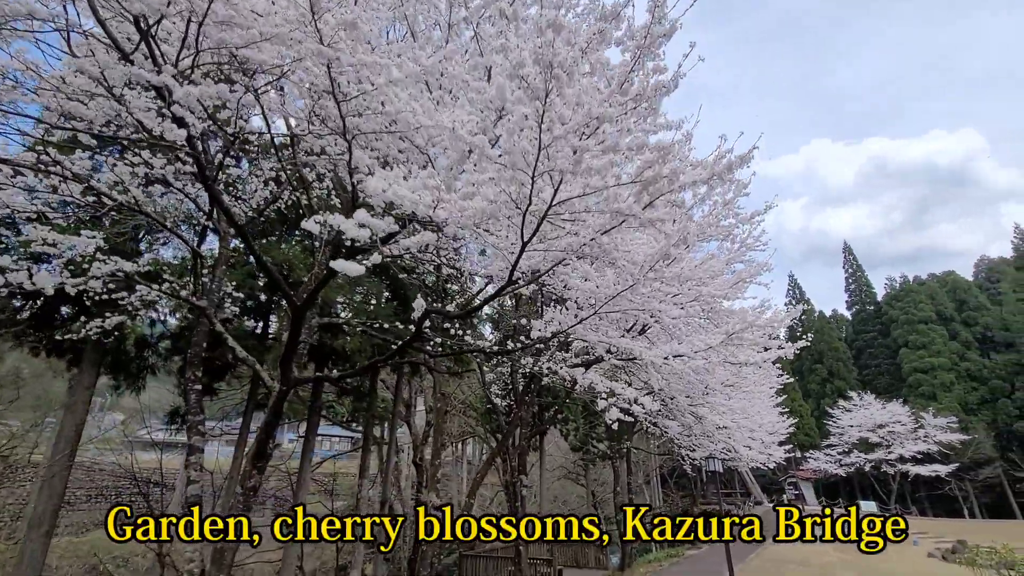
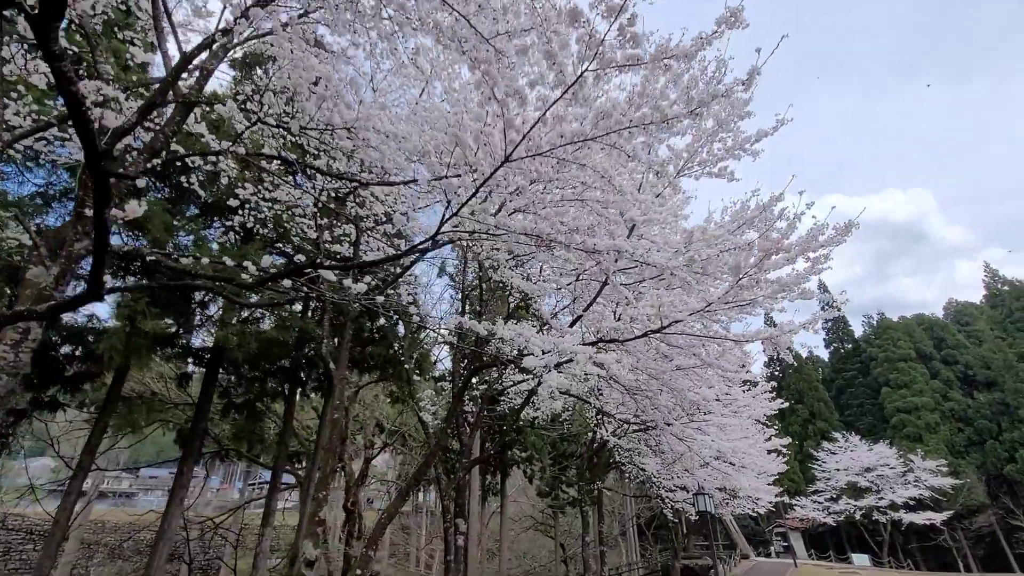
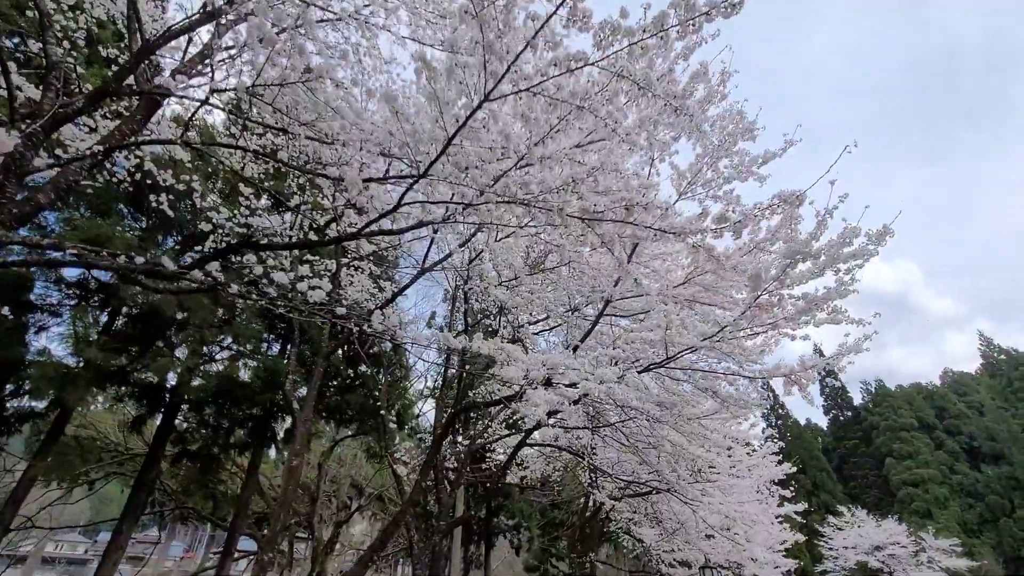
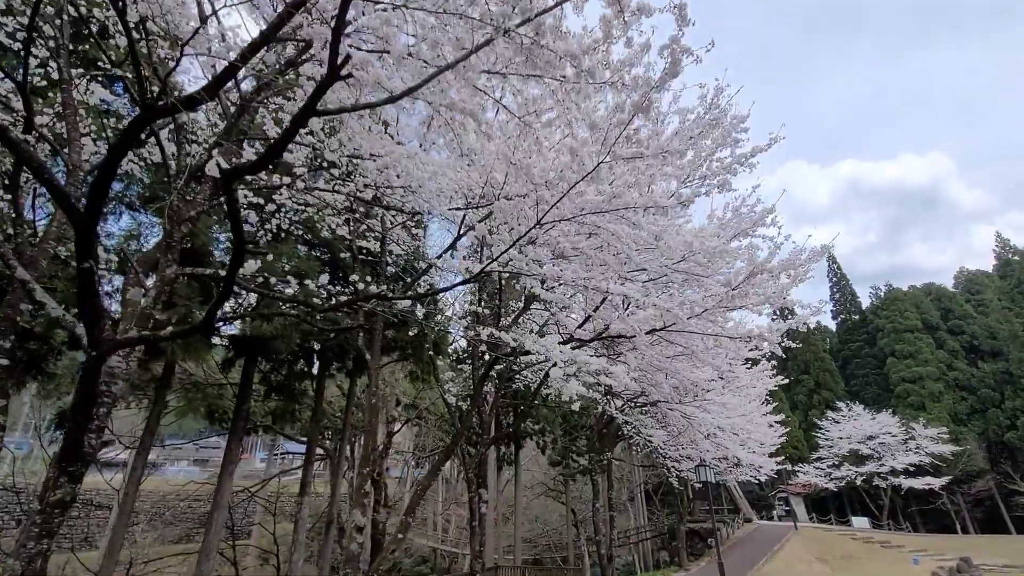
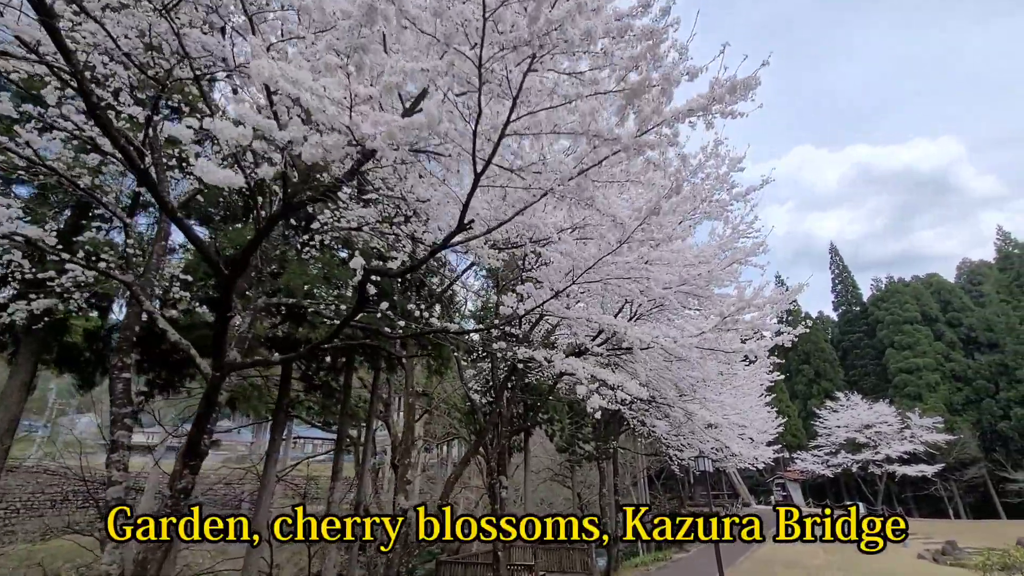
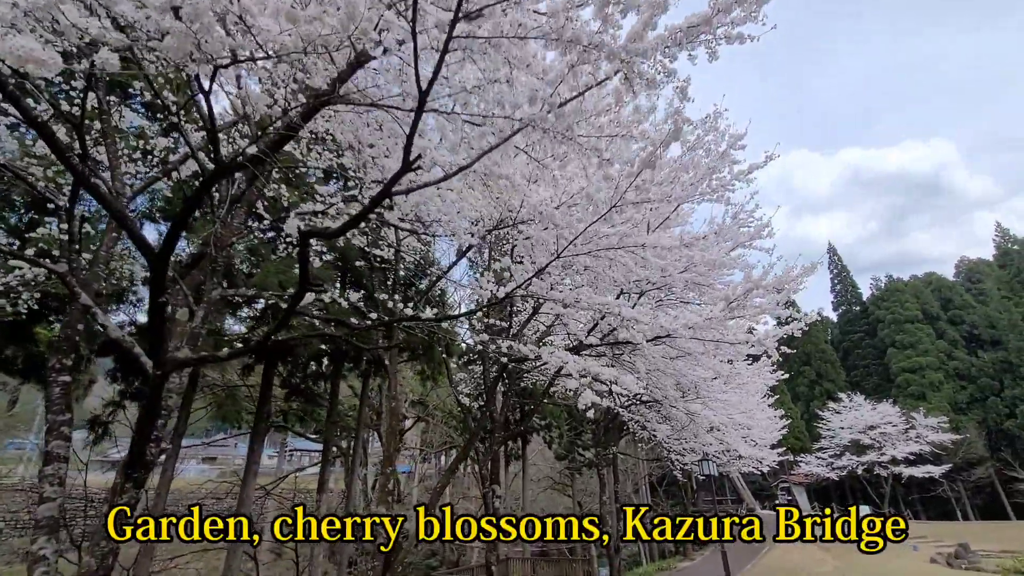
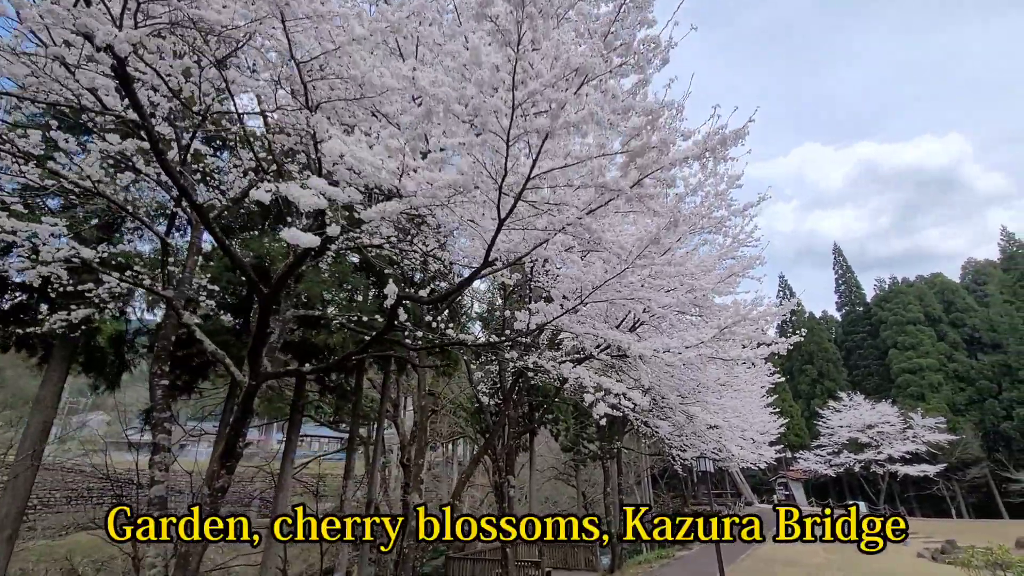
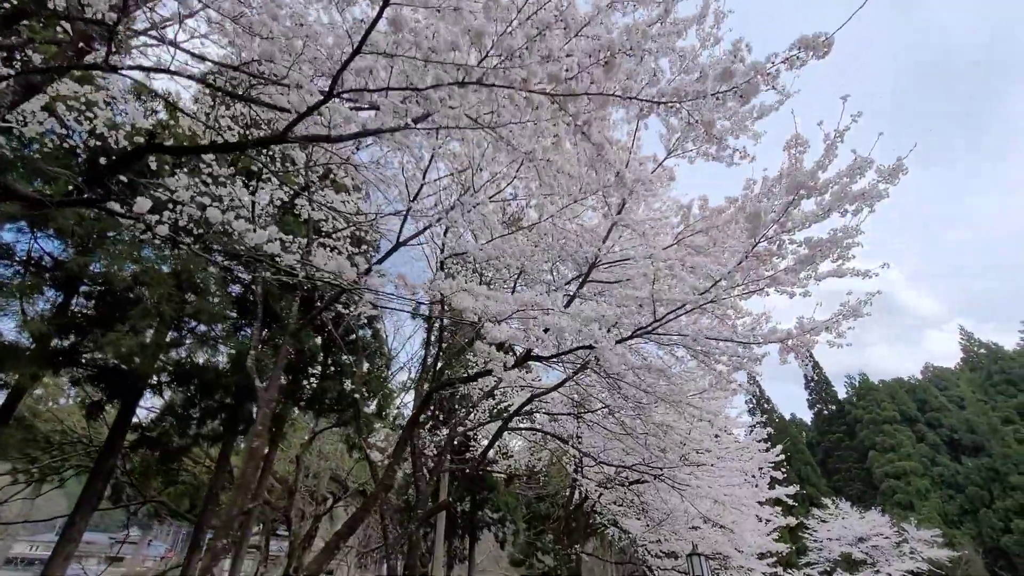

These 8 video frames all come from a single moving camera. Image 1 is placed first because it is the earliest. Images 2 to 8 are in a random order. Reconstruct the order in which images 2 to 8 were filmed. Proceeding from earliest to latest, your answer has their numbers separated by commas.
7, 5, 6, 4, 2, 3, 8
